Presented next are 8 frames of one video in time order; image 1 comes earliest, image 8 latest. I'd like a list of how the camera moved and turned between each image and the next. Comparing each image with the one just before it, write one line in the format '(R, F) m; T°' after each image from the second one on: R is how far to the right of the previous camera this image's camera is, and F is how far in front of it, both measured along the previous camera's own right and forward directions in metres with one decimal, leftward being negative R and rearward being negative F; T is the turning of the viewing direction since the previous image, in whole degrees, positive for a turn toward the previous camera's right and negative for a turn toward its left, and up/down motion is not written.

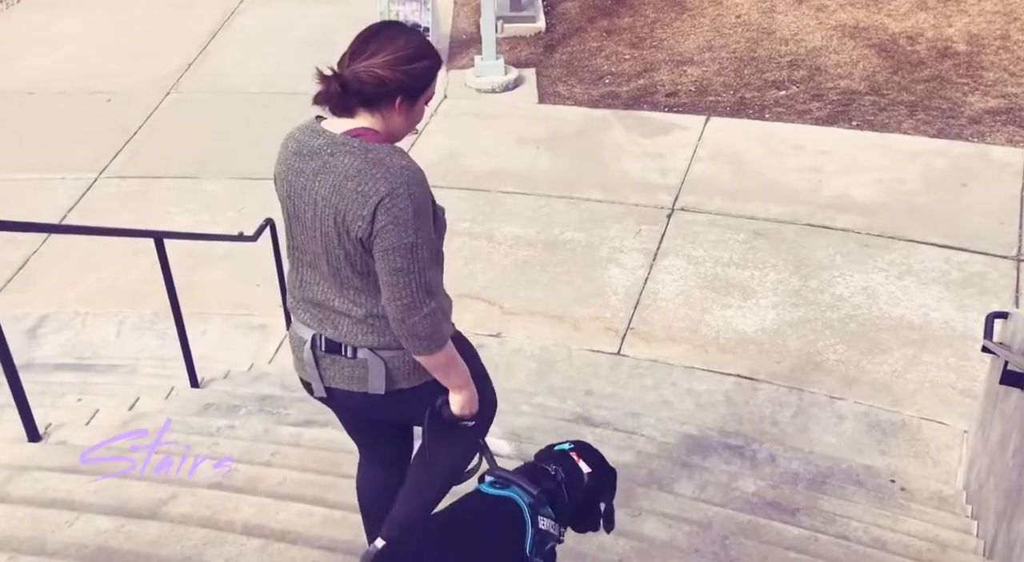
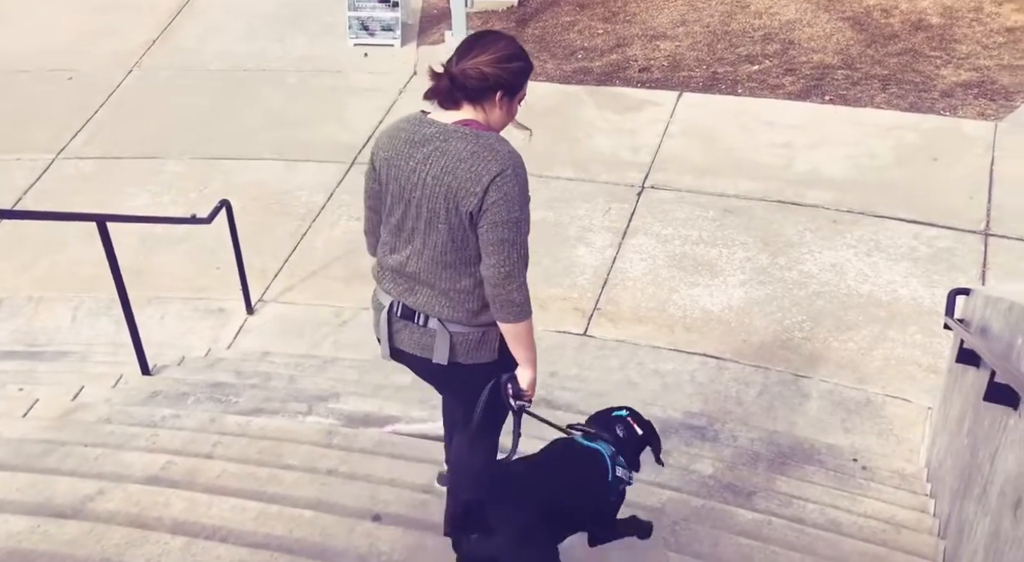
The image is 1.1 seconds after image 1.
(+0.1, +0.1) m; +1°
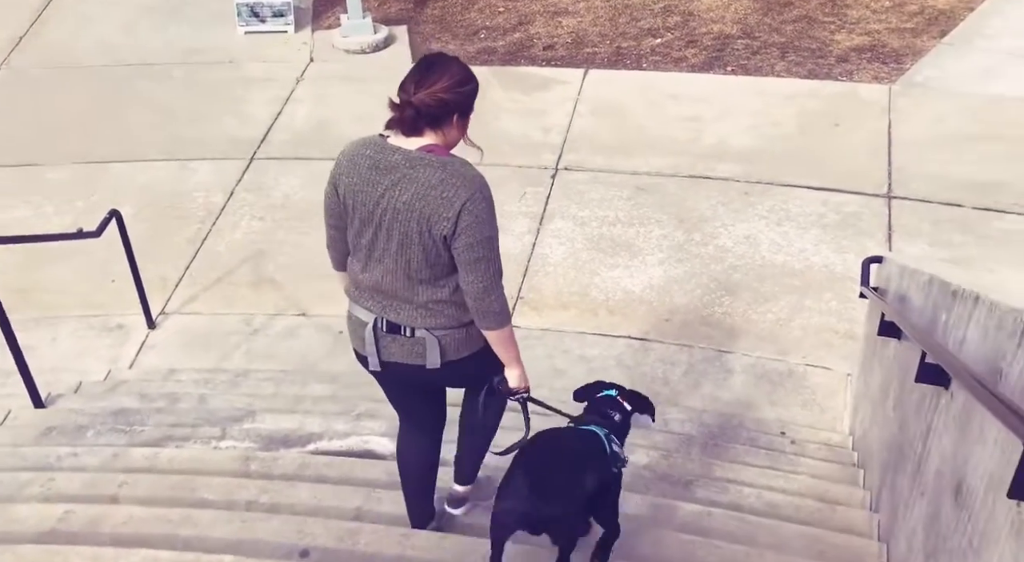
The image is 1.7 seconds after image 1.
(0.0, +0.1) m; +6°
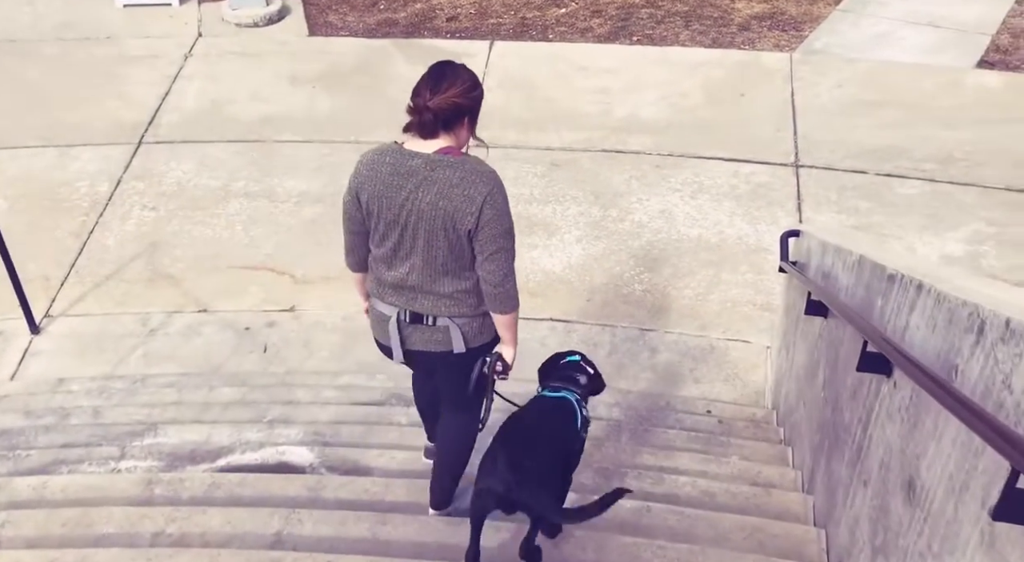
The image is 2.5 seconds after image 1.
(0.0, +0.2) m; +6°
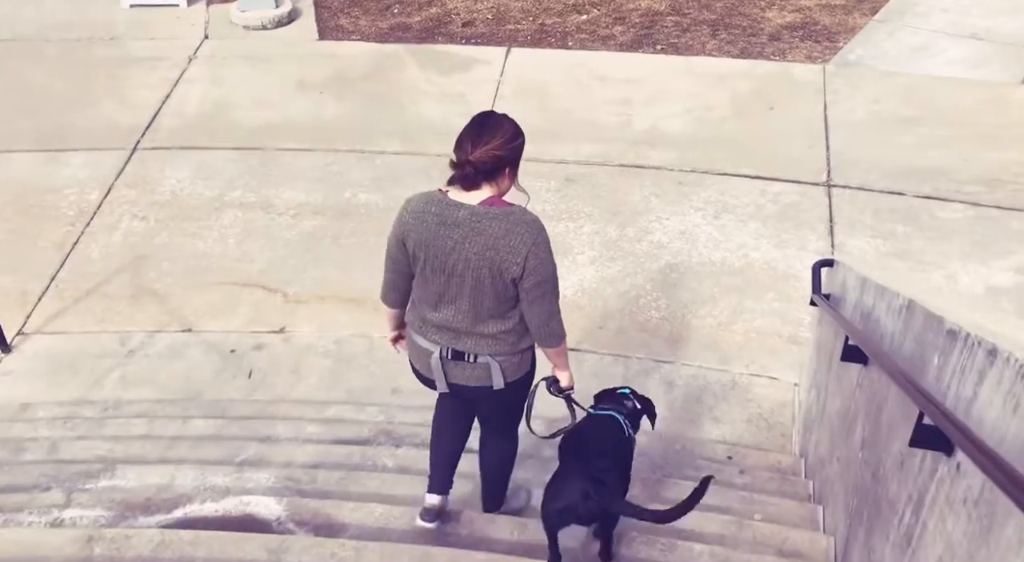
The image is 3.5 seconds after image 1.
(+0.1, +0.4) m; -1°
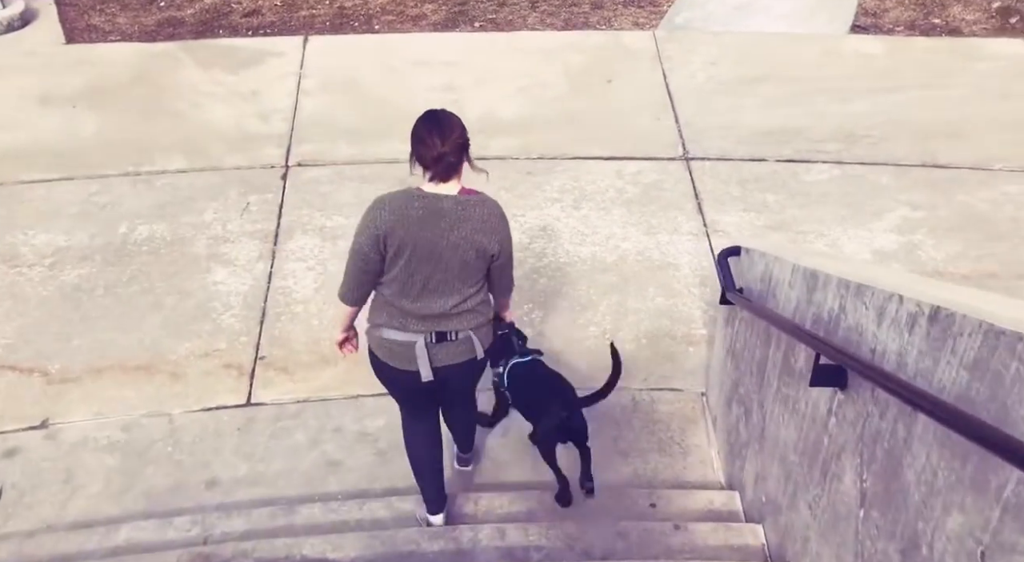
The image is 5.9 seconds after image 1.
(0.0, +0.9) m; +11°
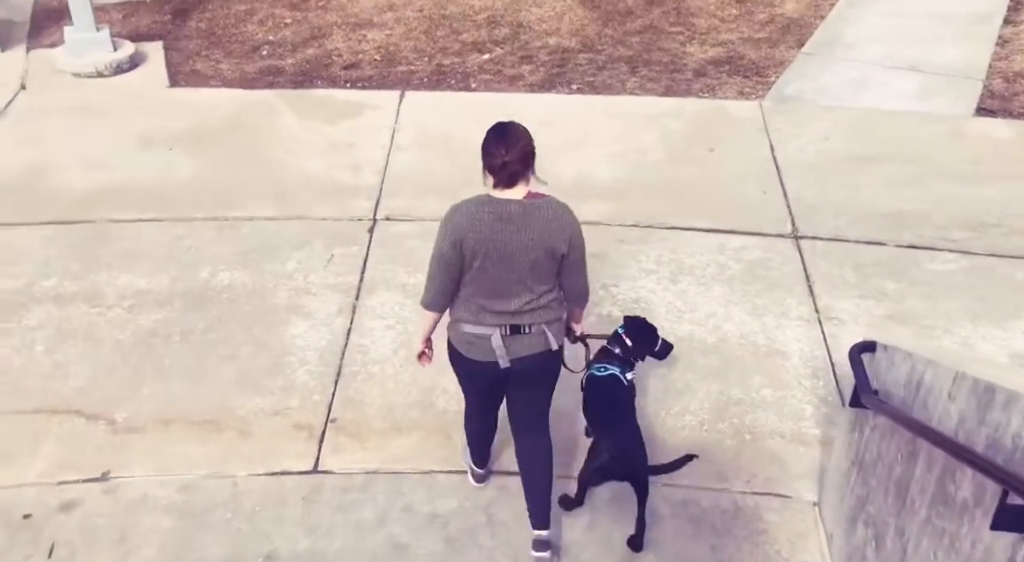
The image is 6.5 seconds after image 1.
(-0.1, +0.3) m; -5°
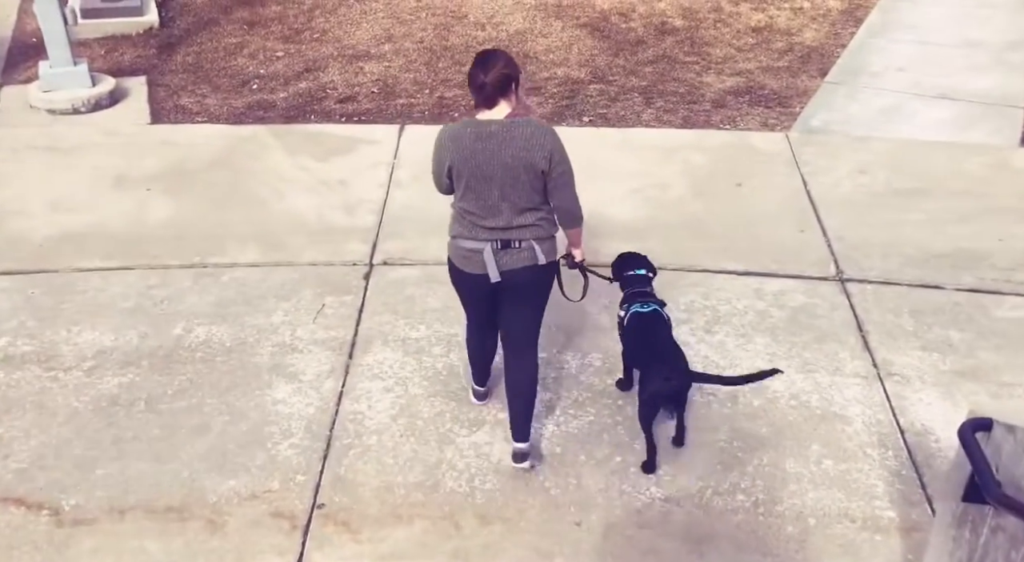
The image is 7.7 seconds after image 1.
(-0.1, +0.5) m; 0°
